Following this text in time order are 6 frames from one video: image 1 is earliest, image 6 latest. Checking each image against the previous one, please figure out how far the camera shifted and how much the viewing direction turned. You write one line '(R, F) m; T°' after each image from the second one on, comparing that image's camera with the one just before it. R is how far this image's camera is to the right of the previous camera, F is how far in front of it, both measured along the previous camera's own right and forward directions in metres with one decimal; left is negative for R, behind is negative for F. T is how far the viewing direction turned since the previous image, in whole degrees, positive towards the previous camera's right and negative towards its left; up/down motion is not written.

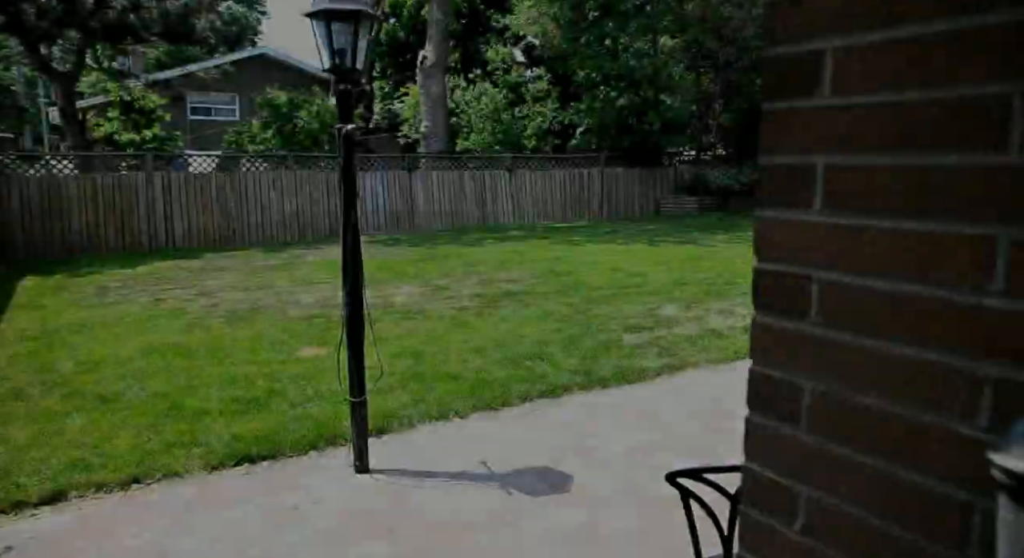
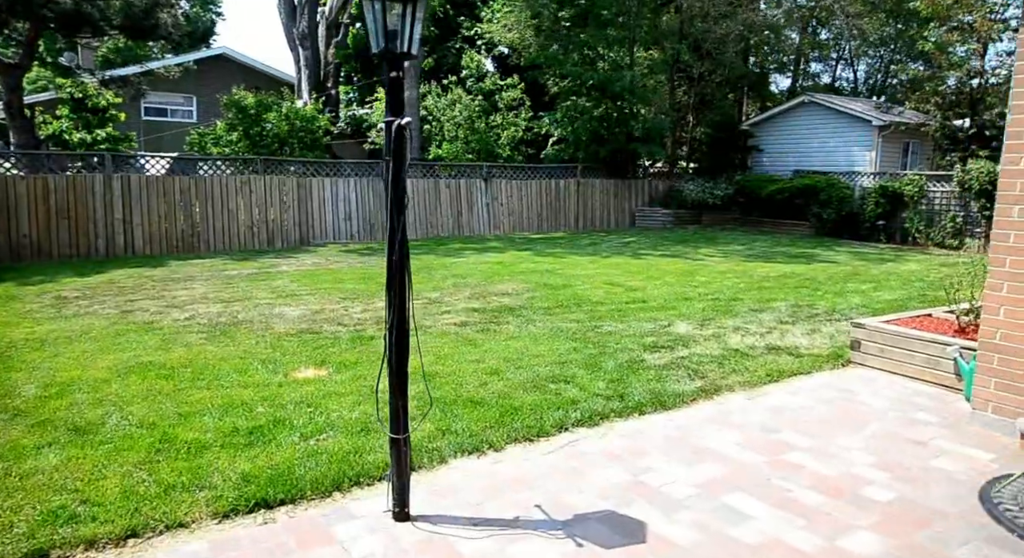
(-0.4, +0.4) m; +4°
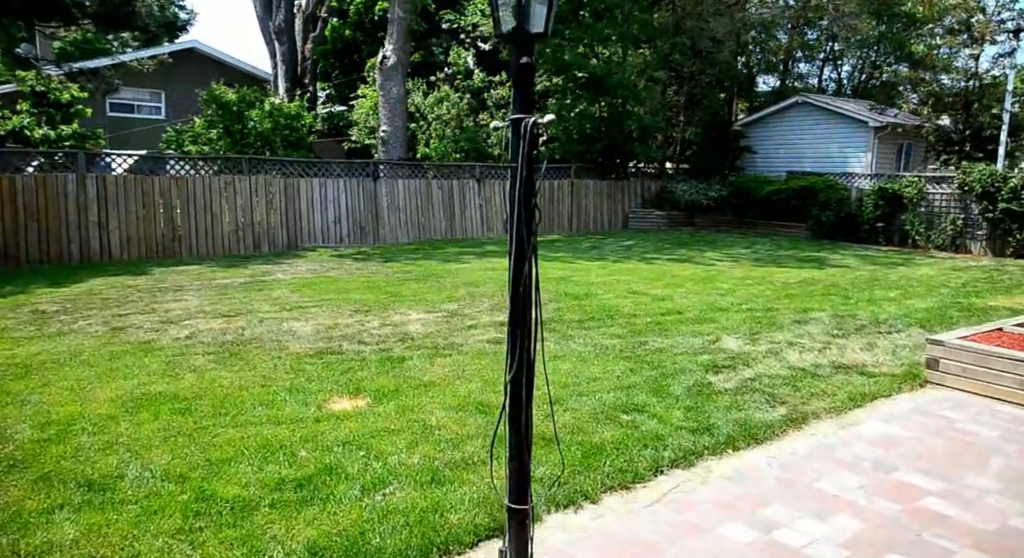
(-0.5, +0.5) m; +3°
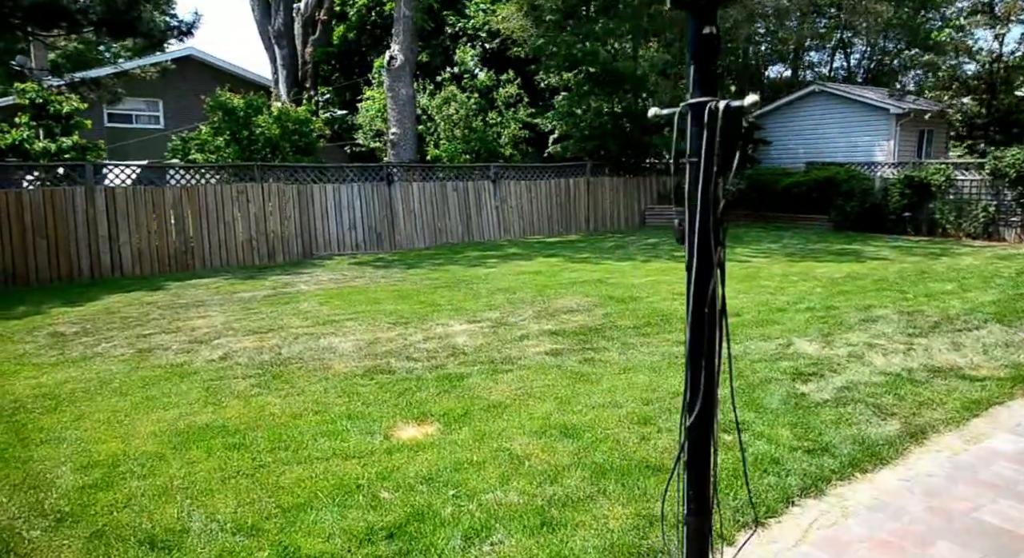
(-0.4, +0.4) m; 0°
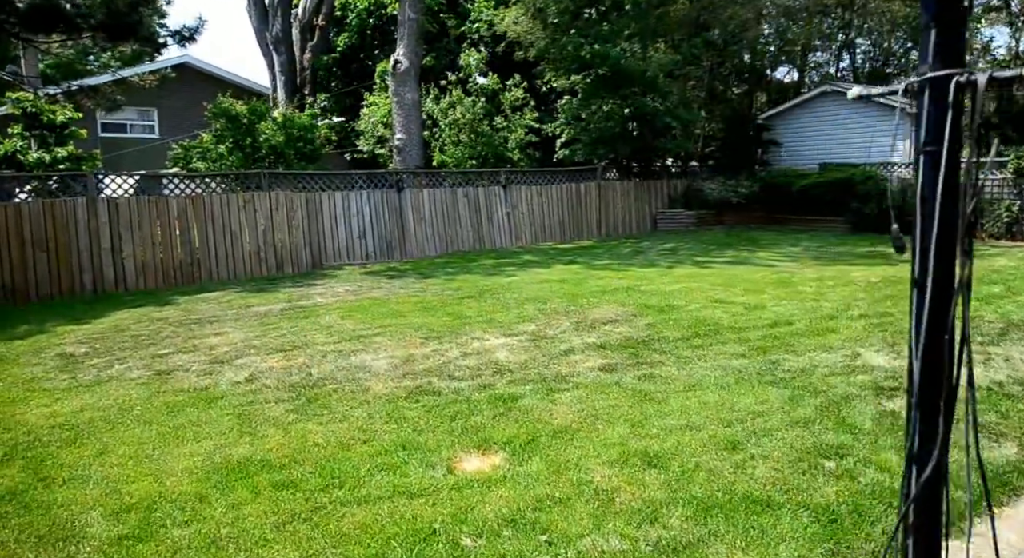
(-0.3, +0.3) m; +1°
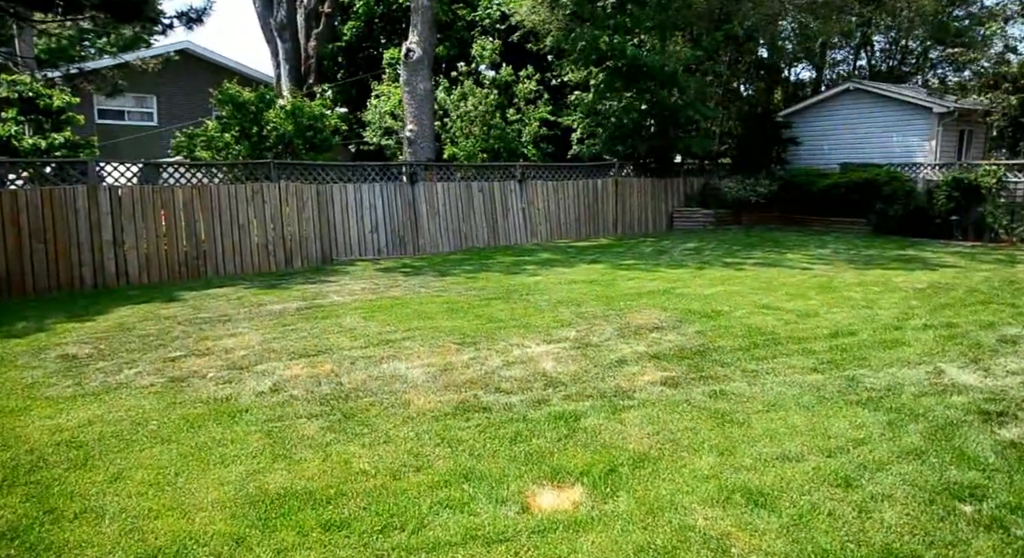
(-0.3, +0.4) m; +1°
